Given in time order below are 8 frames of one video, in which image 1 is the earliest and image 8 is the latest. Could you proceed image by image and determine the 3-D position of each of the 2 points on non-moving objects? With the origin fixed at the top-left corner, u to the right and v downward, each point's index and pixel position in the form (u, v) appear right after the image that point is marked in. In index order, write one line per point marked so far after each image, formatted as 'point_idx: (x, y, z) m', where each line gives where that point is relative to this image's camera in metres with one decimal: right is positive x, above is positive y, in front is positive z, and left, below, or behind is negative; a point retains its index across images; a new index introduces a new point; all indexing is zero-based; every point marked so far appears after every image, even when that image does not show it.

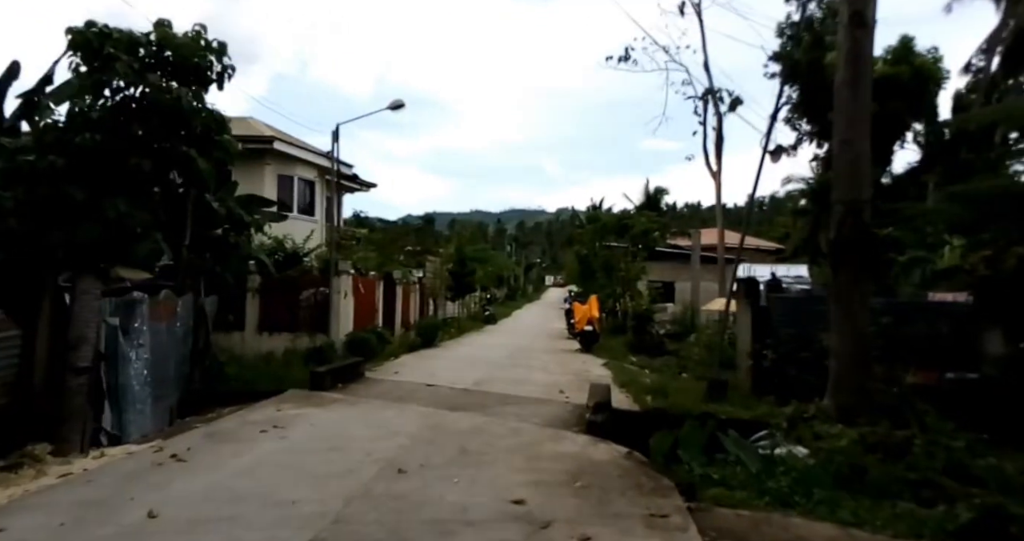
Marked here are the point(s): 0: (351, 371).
0: (-2.8, -1.8, +10.7) m
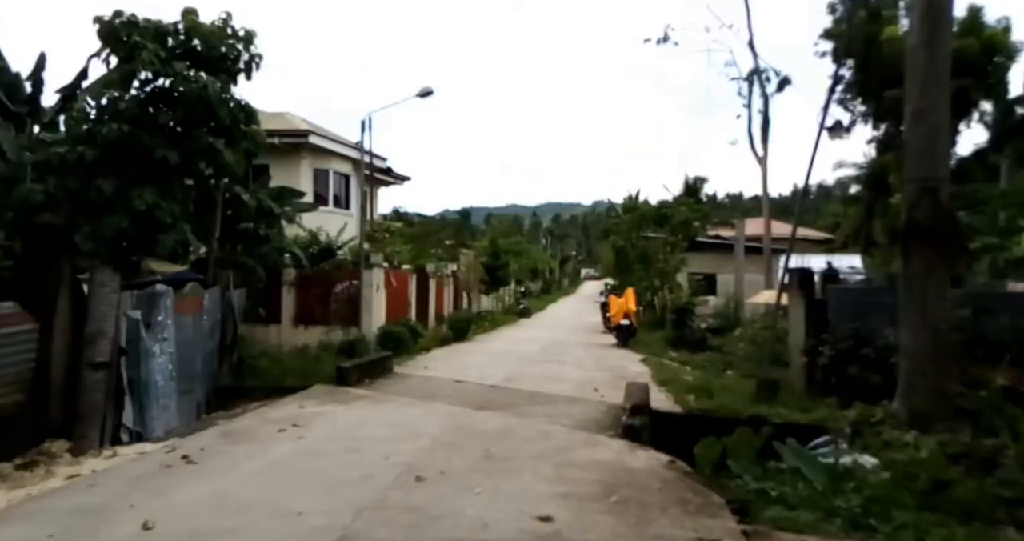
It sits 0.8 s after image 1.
0: (-2.3, -1.6, +10.4) m
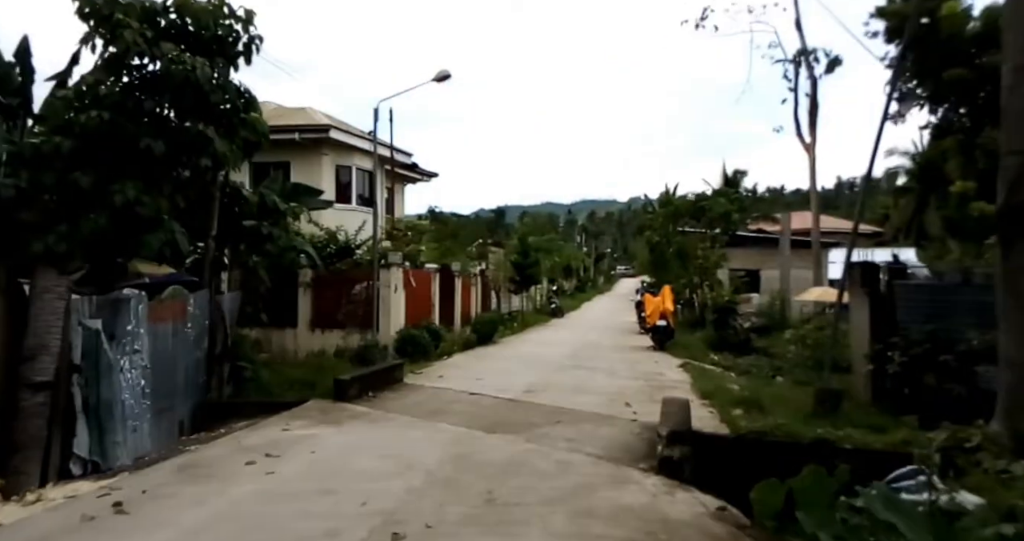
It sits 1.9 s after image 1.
0: (-1.9, -1.6, +9.4) m
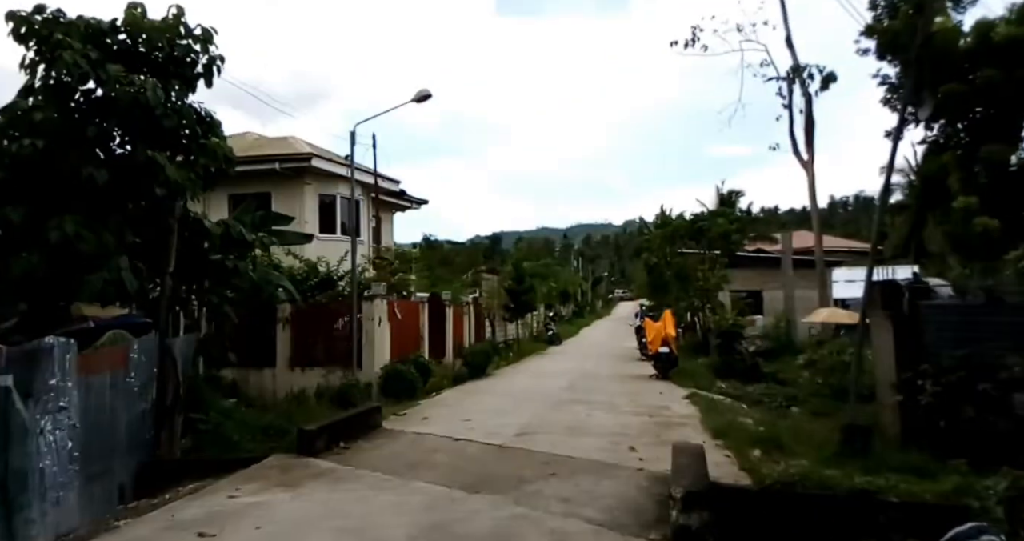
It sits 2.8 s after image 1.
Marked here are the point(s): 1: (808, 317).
0: (-2.1, -2.1, +8.5) m
1: (+9.5, -1.5, +19.4) m
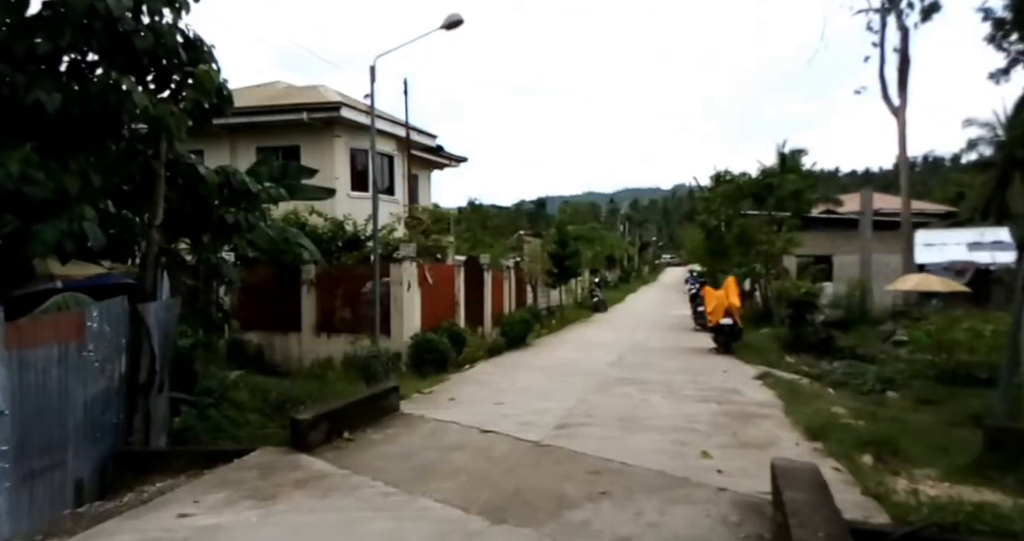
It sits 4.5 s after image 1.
0: (-1.6, -1.6, +7.2) m
1: (+10.7, -0.4, +17.2) m
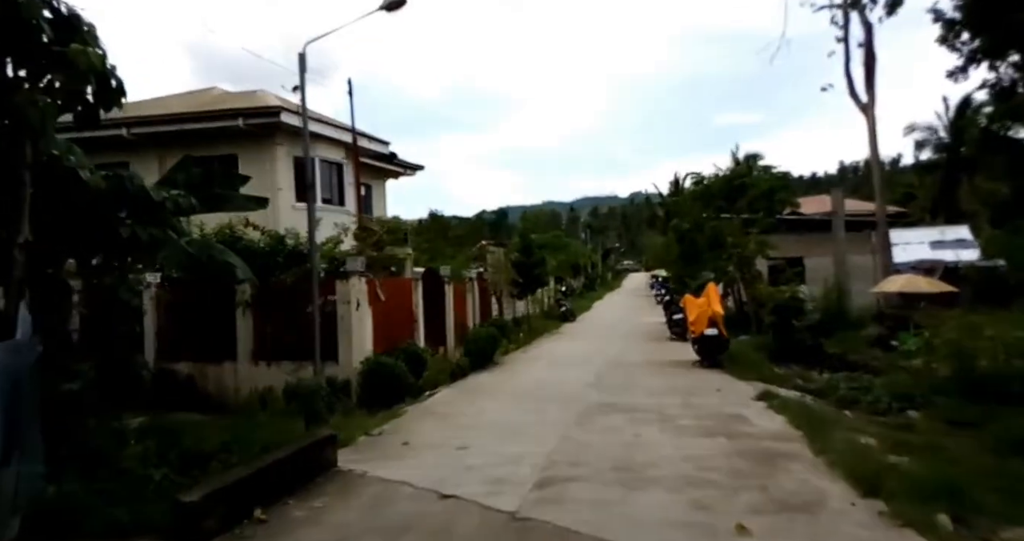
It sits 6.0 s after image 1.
0: (-1.9, -1.8, +5.5) m
1: (+9.7, -0.4, +16.3) m
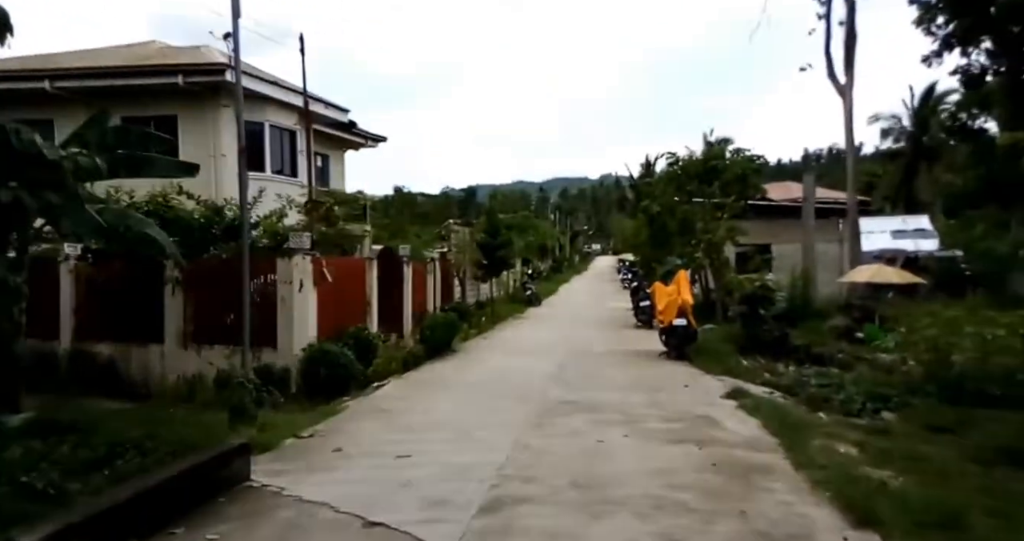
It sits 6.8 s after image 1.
0: (-2.3, -1.6, +4.6) m
1: (+8.8, -0.2, +16.0) m
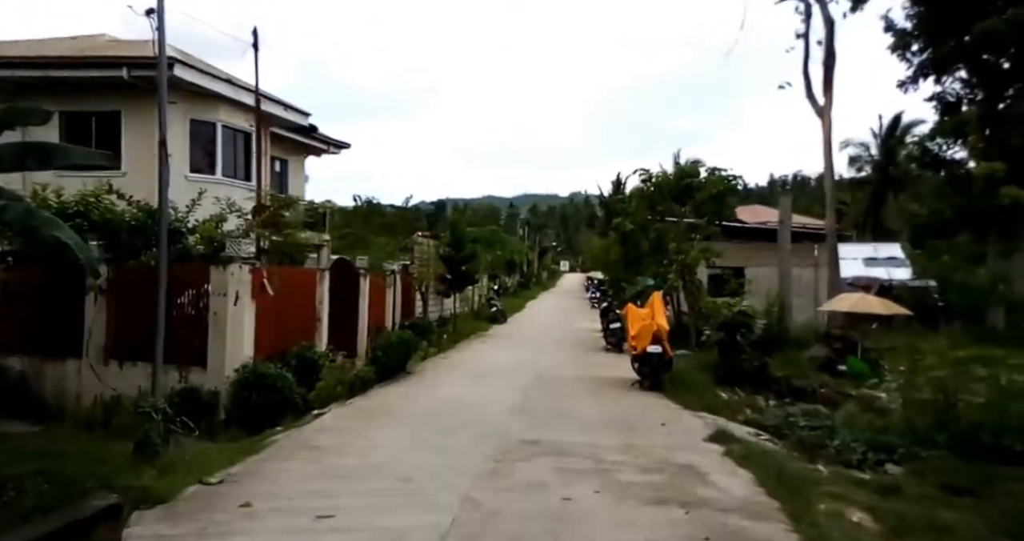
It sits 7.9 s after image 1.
0: (-2.7, -1.7, +3.5) m
1: (+7.9, -0.9, +15.3) m
